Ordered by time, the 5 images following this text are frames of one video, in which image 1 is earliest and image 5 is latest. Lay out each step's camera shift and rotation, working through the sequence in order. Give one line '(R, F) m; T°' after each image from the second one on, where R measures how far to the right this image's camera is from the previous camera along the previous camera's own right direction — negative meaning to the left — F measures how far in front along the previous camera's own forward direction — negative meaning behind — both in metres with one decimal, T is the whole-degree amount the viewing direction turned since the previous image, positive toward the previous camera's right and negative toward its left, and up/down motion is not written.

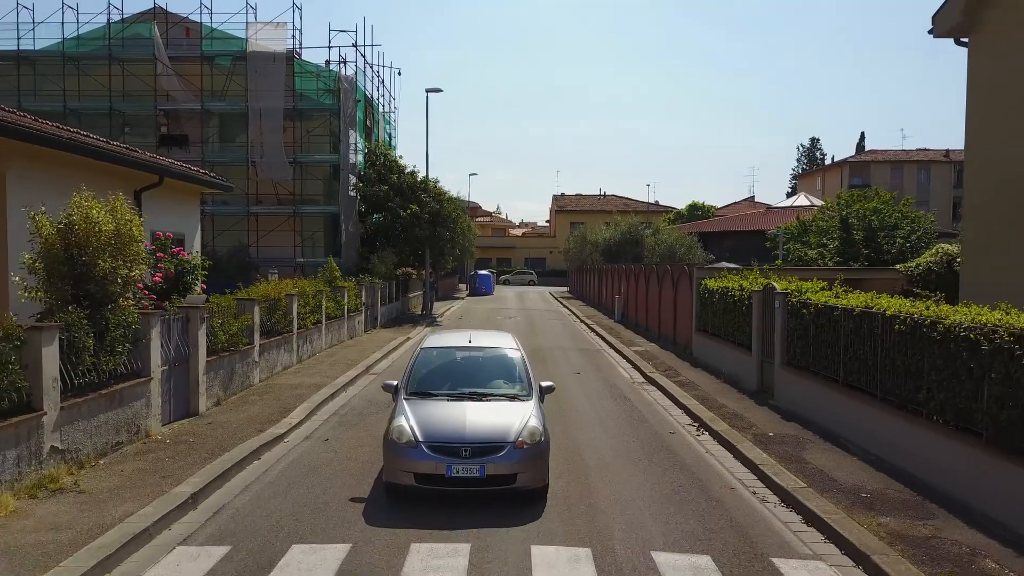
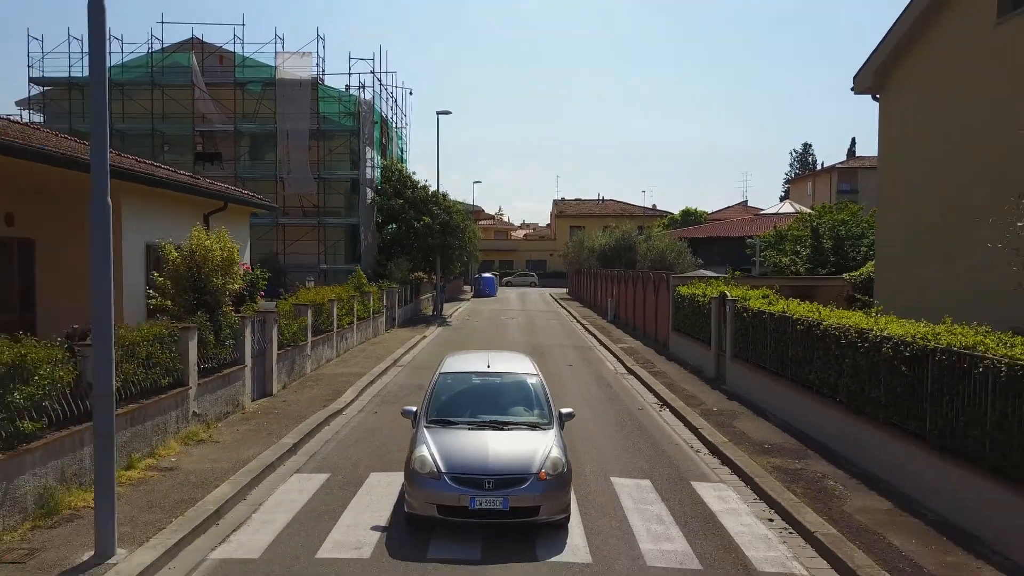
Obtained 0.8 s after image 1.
(0.0, -2.8) m; 0°
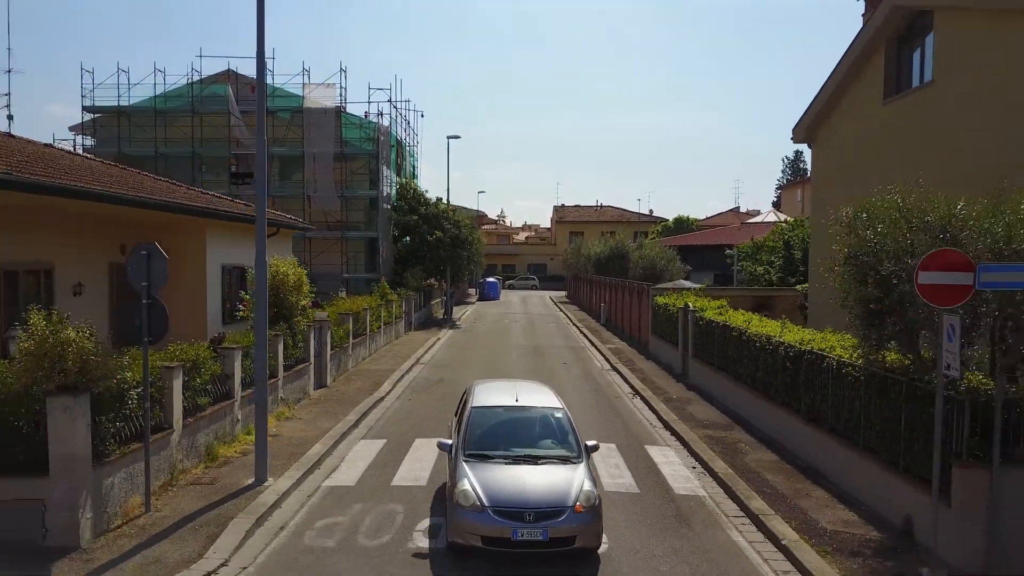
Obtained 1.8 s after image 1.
(0.0, -3.4) m; 0°
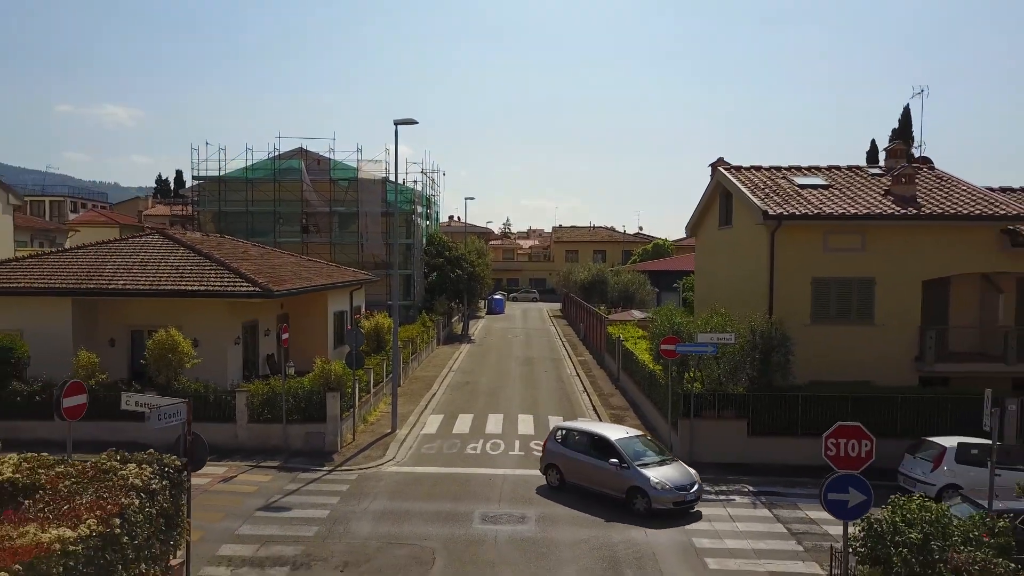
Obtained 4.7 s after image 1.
(+0.1, -10.9) m; 0°
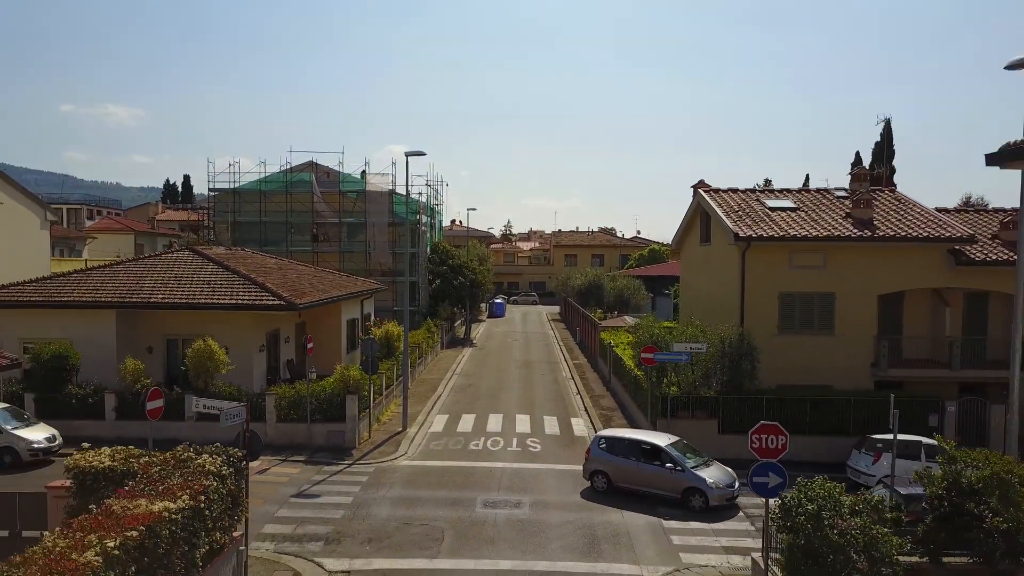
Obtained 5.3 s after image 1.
(0.0, -2.3) m; 0°
